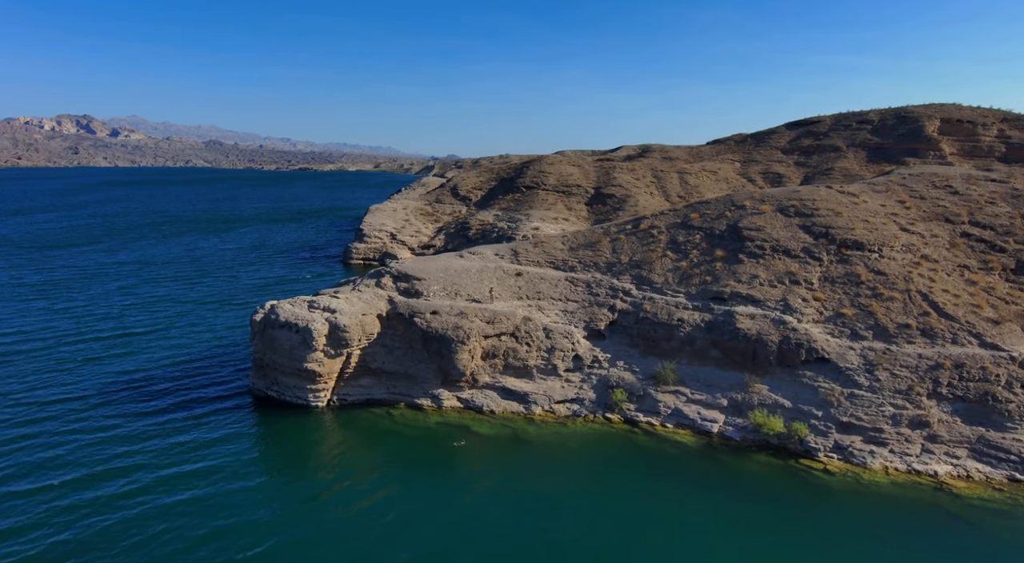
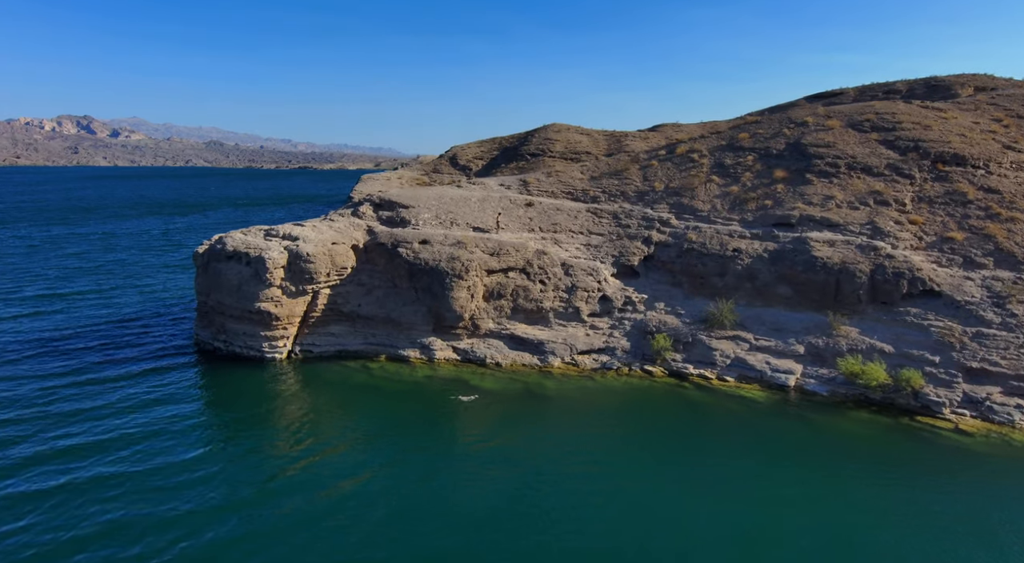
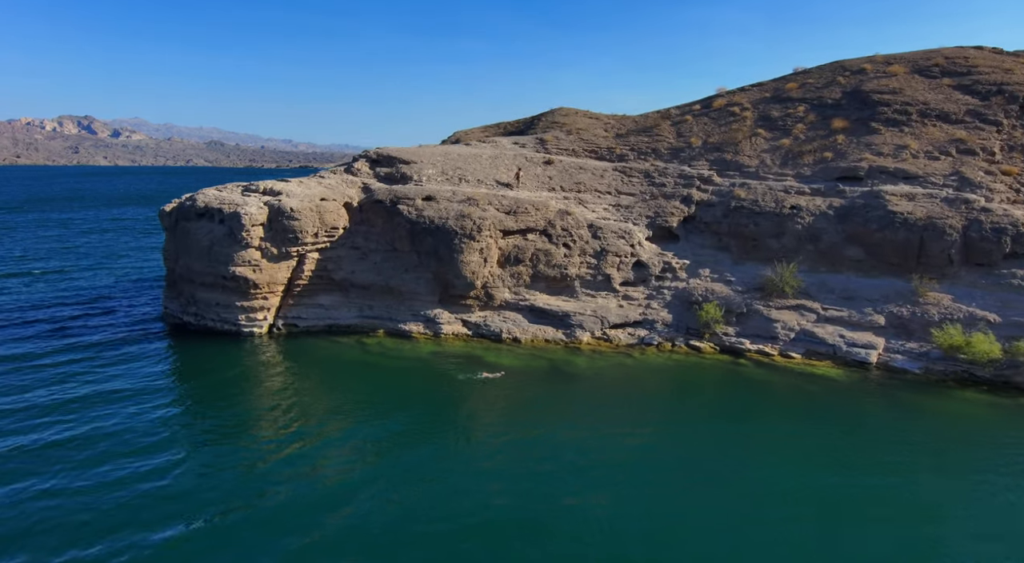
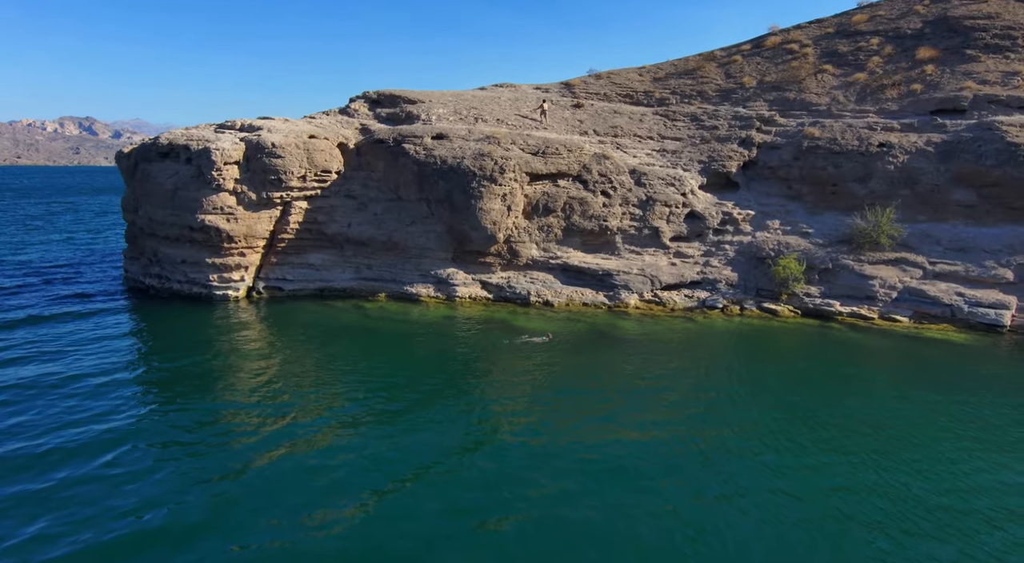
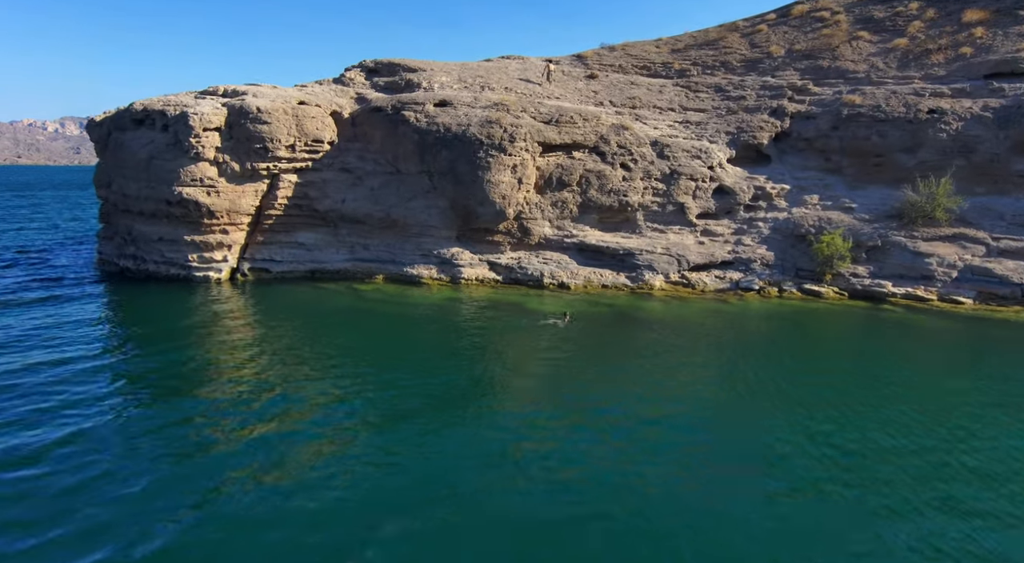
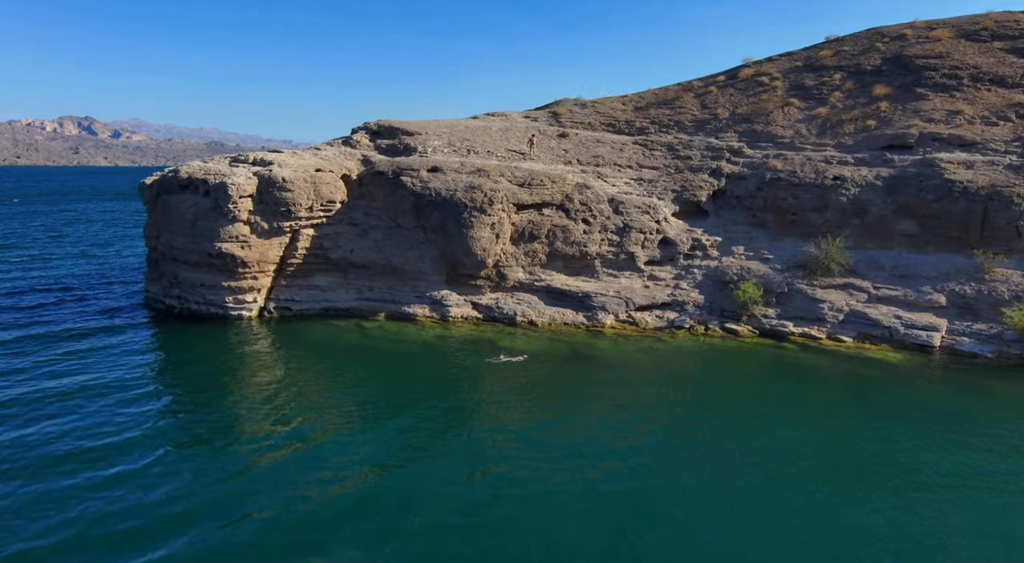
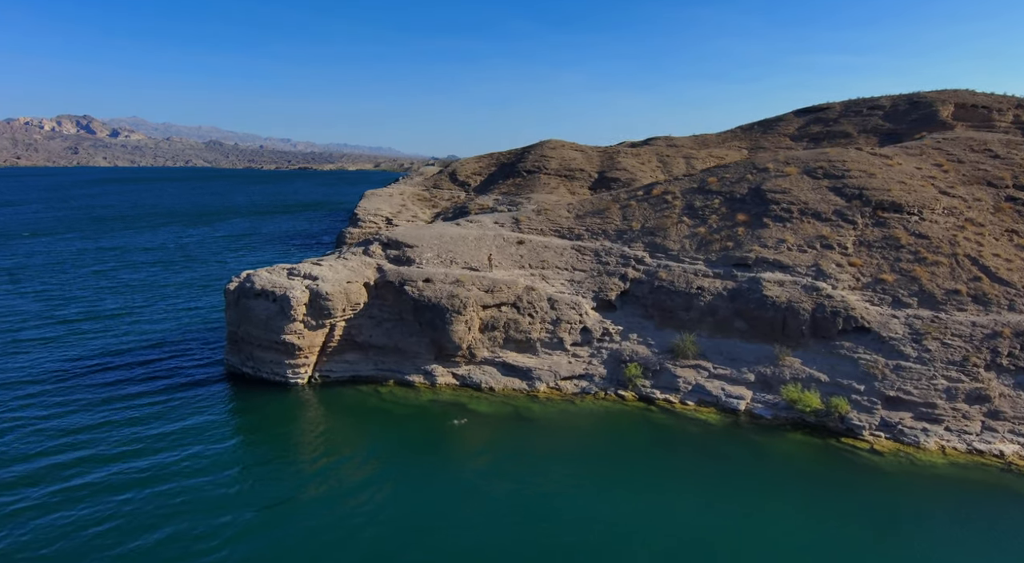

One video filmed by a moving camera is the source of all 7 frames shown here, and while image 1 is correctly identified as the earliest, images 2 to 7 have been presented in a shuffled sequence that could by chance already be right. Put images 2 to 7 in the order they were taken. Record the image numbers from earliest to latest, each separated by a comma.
7, 2, 3, 6, 4, 5
